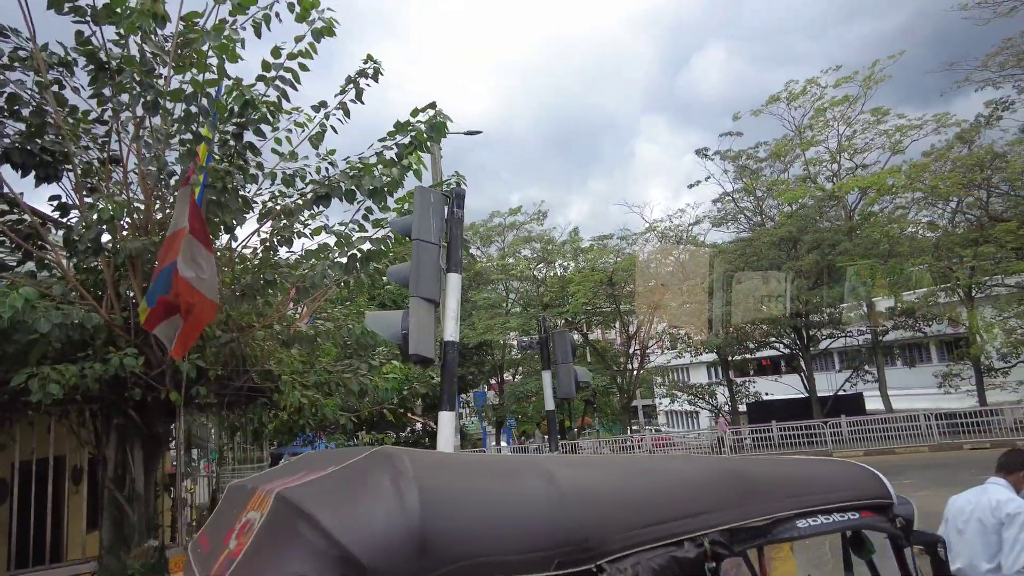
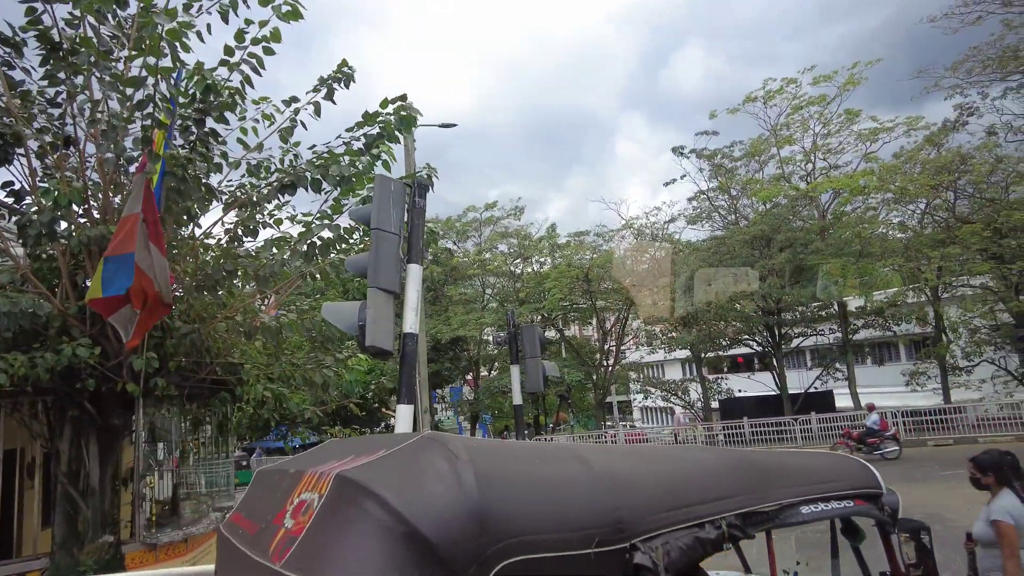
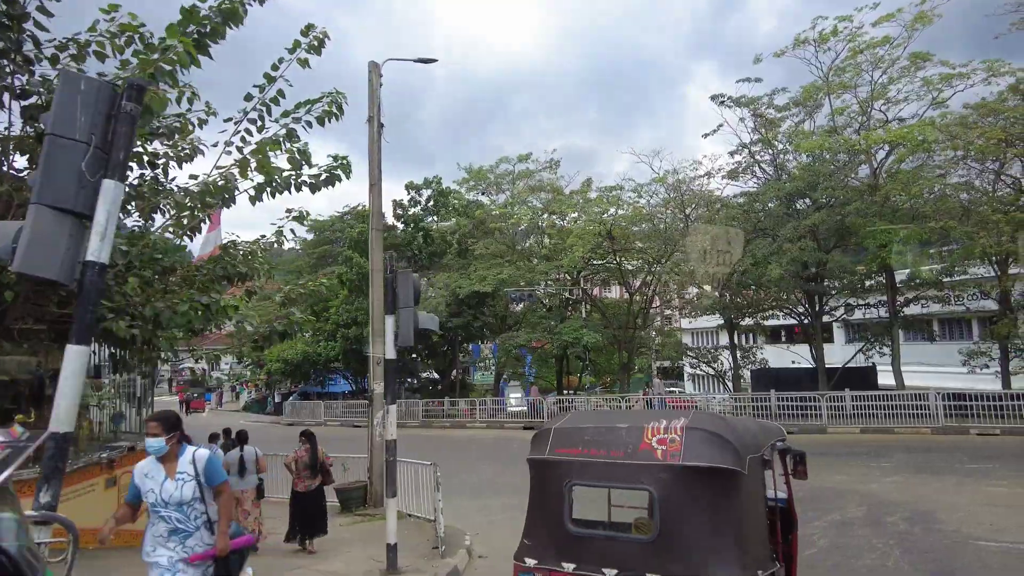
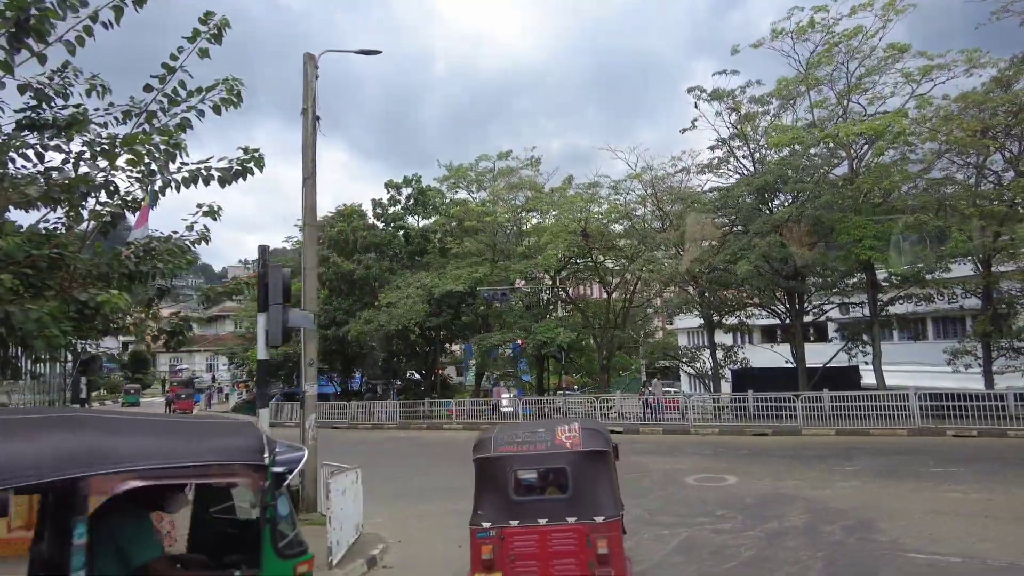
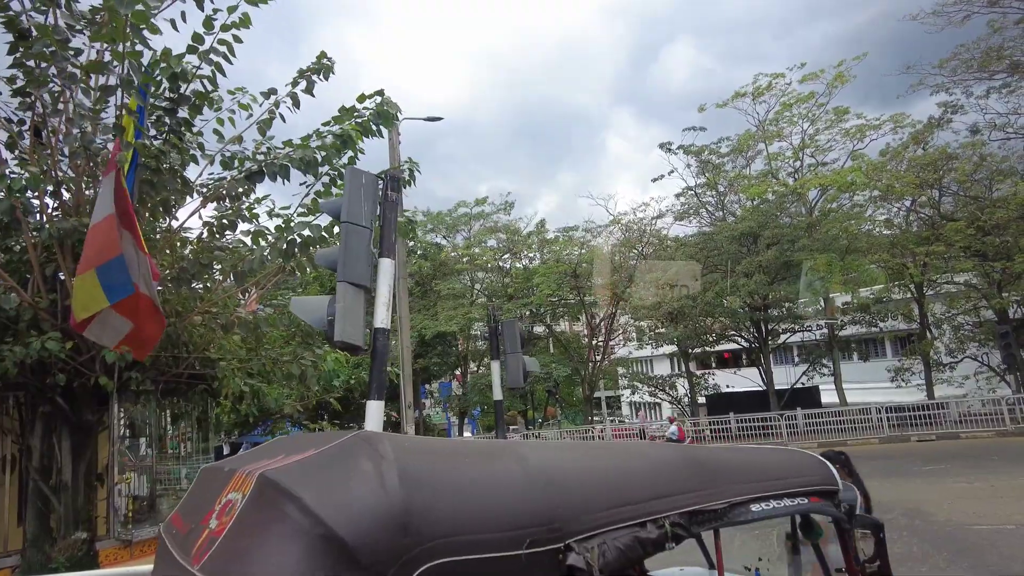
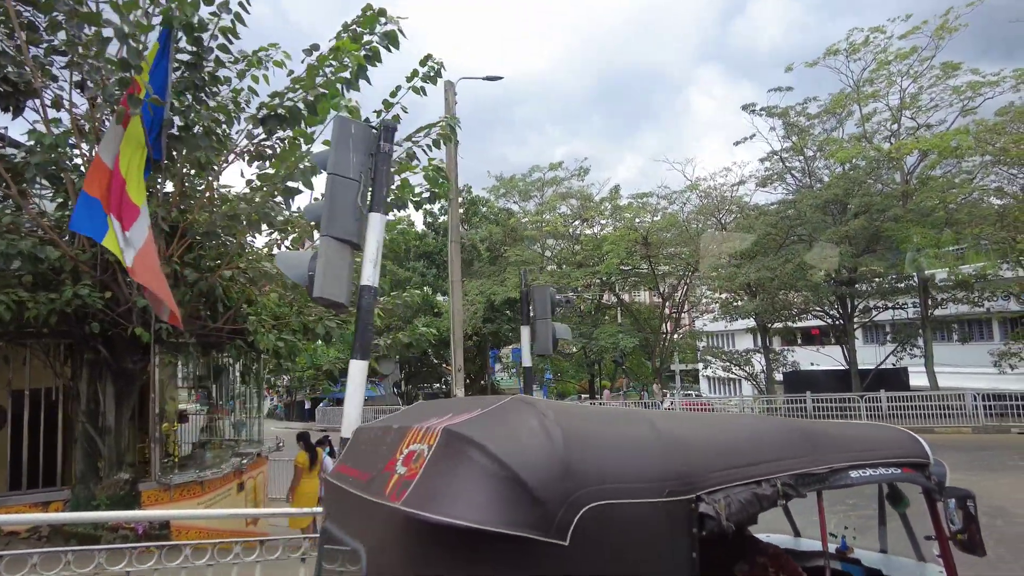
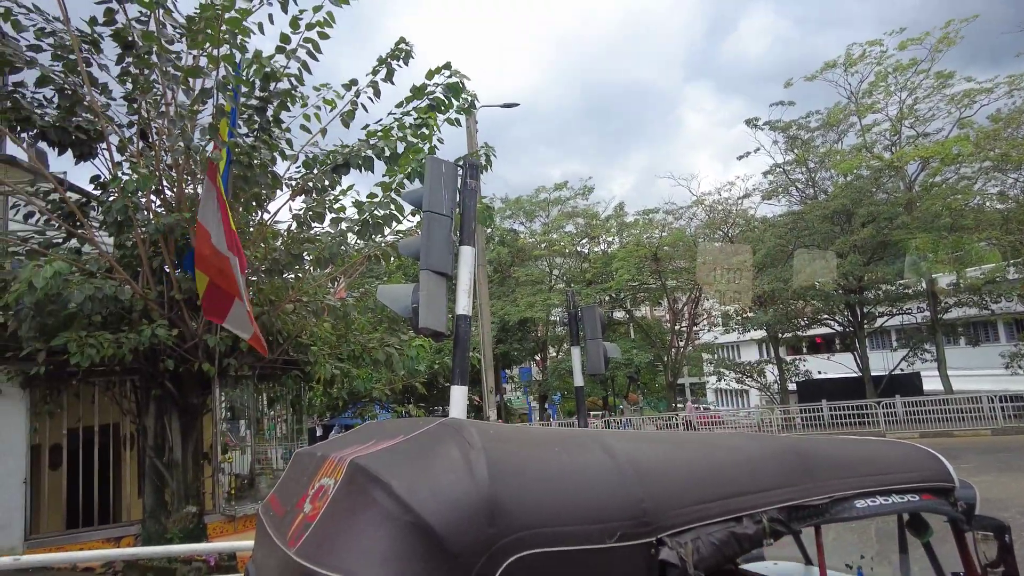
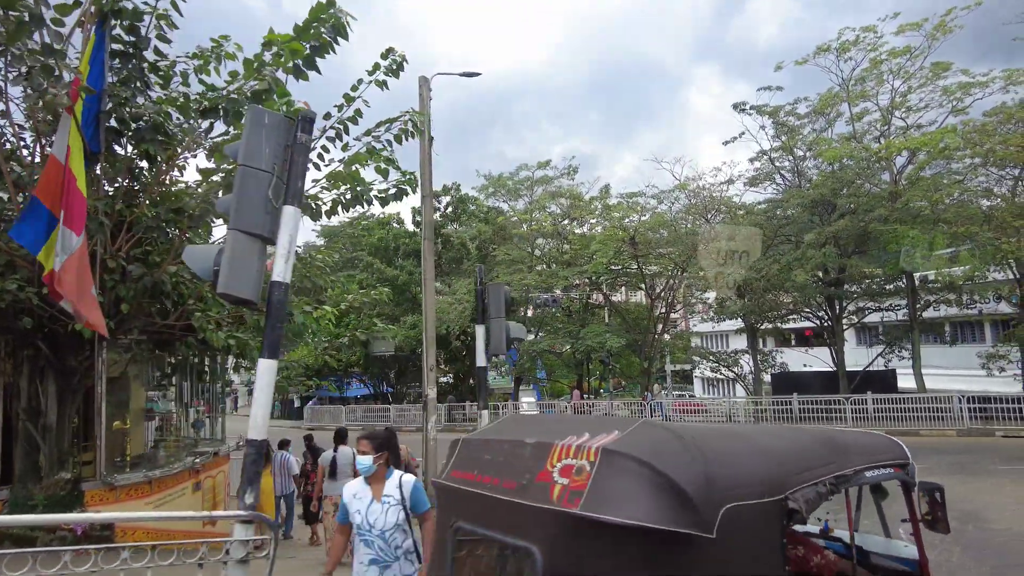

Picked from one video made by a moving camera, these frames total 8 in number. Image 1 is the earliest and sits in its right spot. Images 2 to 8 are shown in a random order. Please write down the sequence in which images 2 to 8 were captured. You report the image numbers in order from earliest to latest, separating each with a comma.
2, 5, 7, 6, 8, 3, 4
